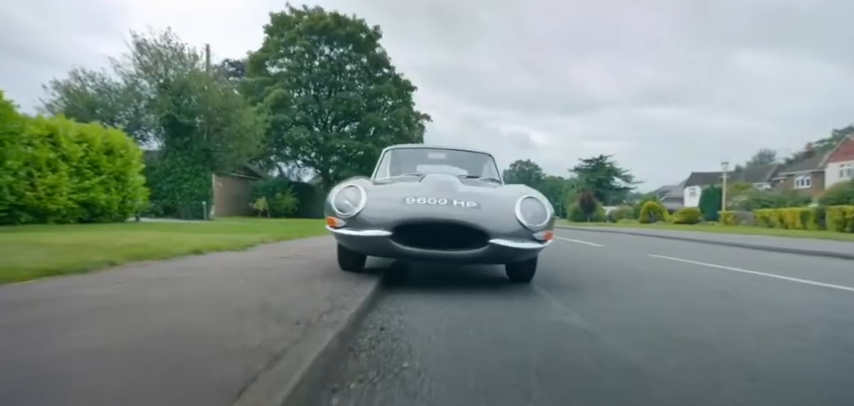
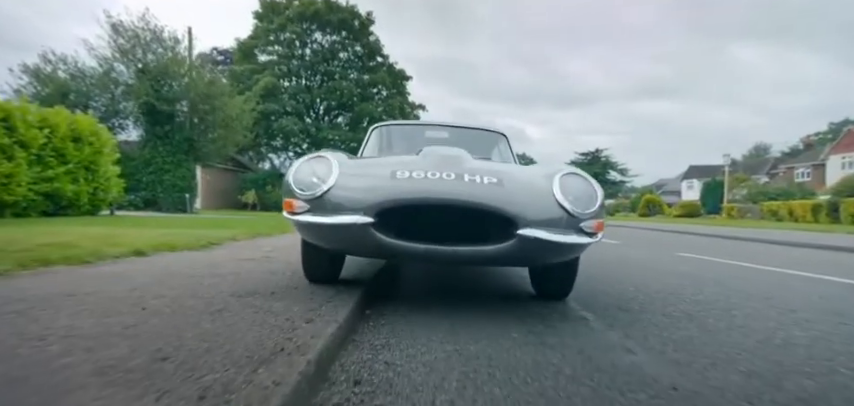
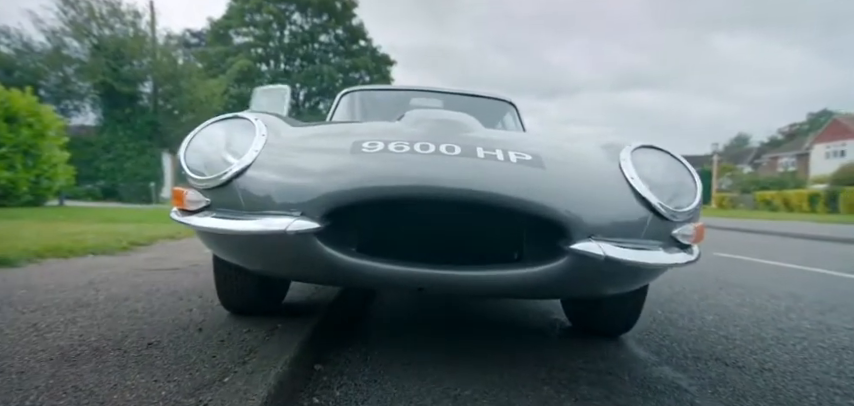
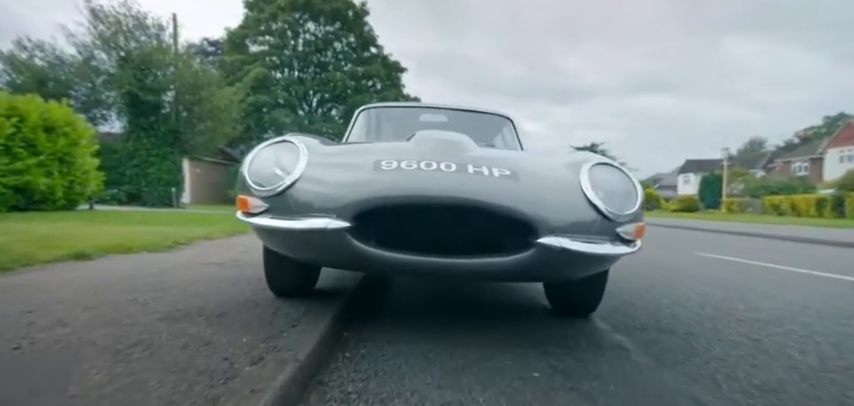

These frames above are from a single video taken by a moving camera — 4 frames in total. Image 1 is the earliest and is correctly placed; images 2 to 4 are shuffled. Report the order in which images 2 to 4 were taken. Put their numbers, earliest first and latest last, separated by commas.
2, 4, 3
